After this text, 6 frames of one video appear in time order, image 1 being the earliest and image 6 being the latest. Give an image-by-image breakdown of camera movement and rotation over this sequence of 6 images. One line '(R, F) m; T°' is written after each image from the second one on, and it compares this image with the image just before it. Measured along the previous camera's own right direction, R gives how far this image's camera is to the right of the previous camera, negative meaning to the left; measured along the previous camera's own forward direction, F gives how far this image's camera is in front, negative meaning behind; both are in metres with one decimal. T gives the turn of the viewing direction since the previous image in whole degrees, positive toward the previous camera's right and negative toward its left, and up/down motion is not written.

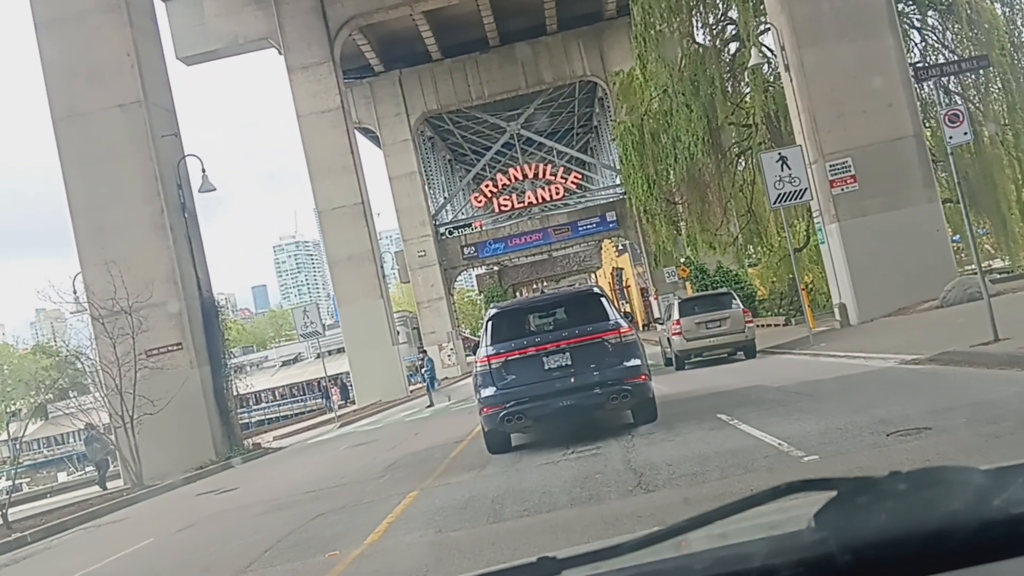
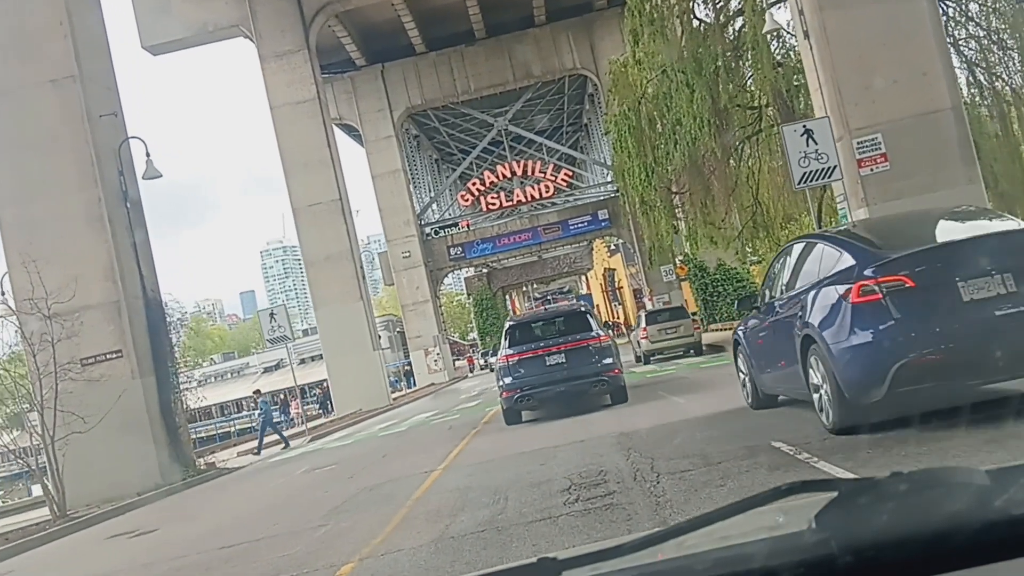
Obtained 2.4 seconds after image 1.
(+0.1, +2.2) m; +1°
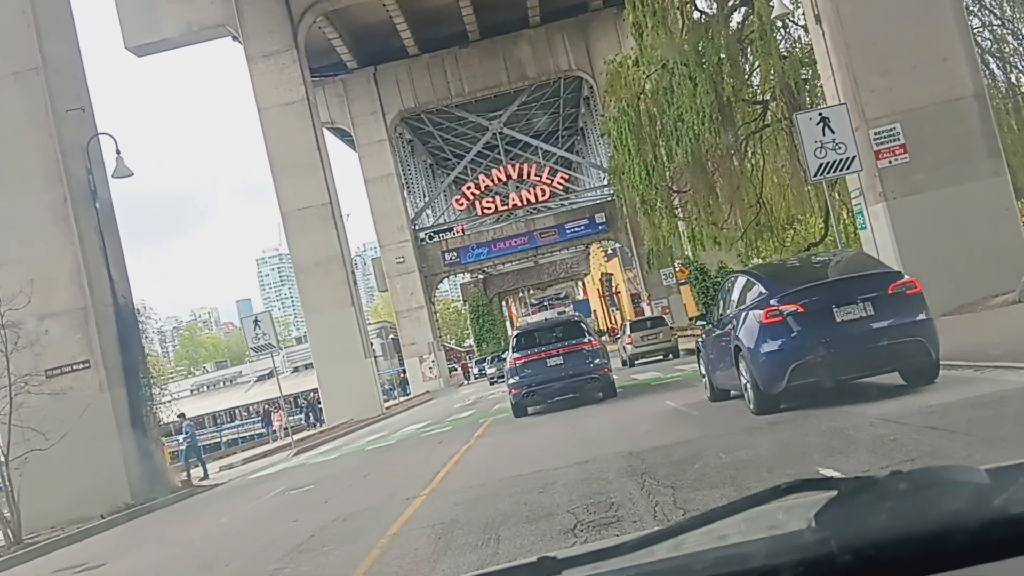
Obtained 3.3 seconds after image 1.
(0.0, +1.0) m; 0°
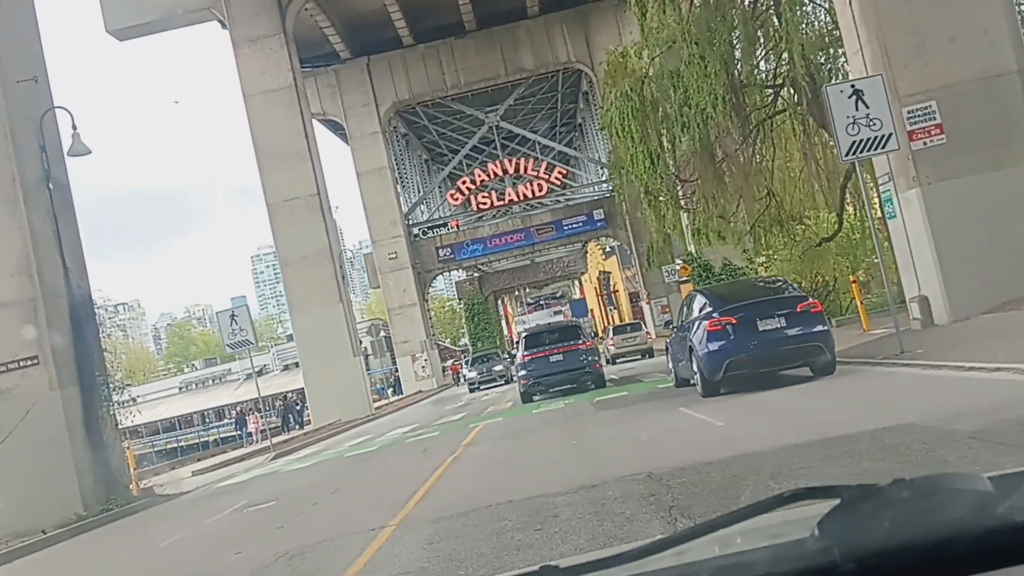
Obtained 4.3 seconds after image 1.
(0.0, +1.4) m; 0°
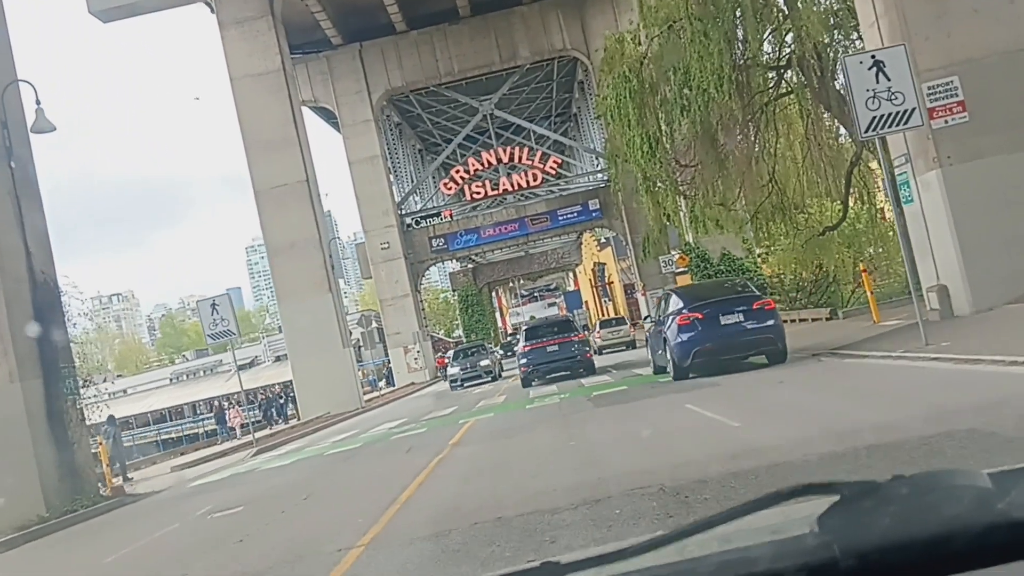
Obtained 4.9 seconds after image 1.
(0.0, +0.9) m; 0°
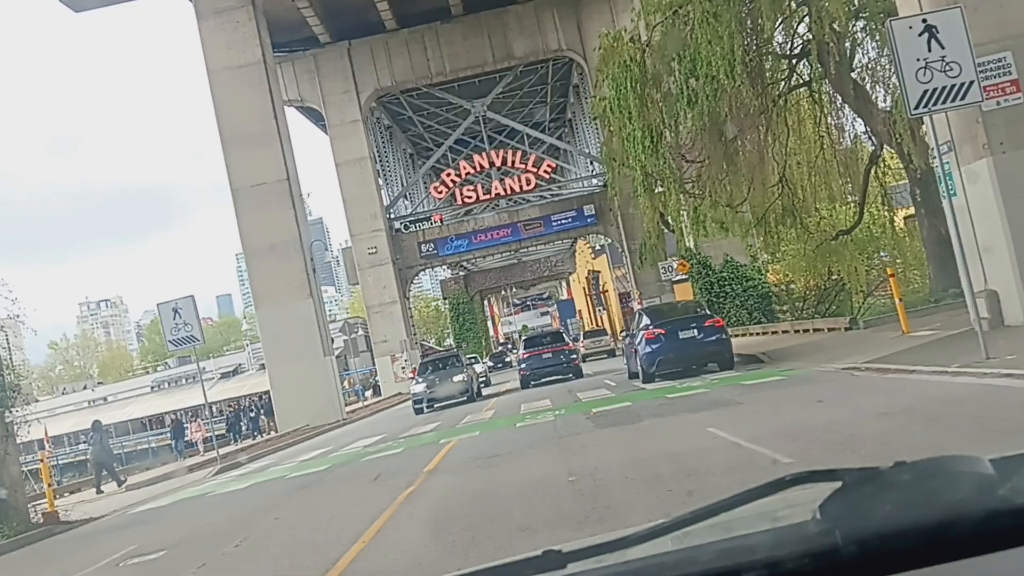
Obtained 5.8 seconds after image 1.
(0.0, +1.6) m; 0°
